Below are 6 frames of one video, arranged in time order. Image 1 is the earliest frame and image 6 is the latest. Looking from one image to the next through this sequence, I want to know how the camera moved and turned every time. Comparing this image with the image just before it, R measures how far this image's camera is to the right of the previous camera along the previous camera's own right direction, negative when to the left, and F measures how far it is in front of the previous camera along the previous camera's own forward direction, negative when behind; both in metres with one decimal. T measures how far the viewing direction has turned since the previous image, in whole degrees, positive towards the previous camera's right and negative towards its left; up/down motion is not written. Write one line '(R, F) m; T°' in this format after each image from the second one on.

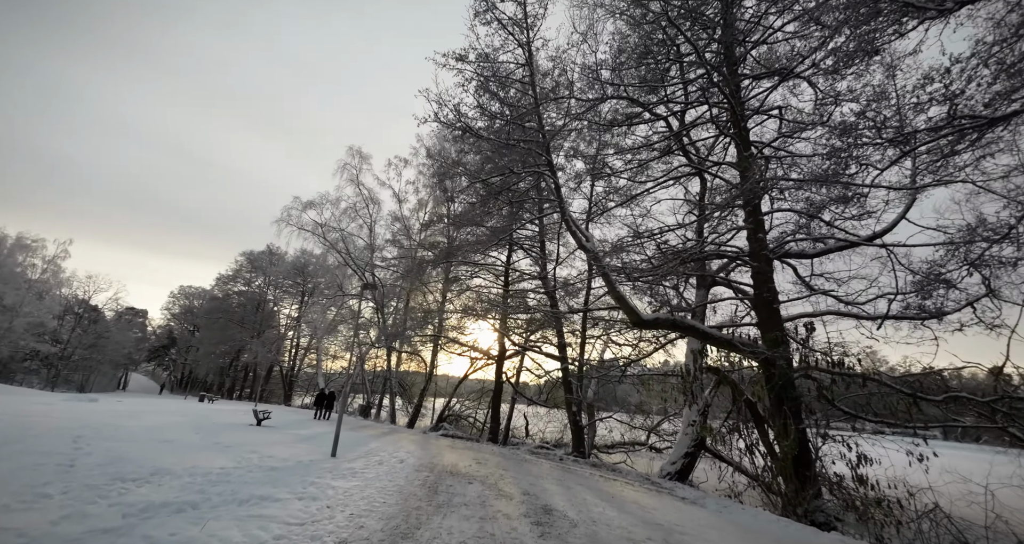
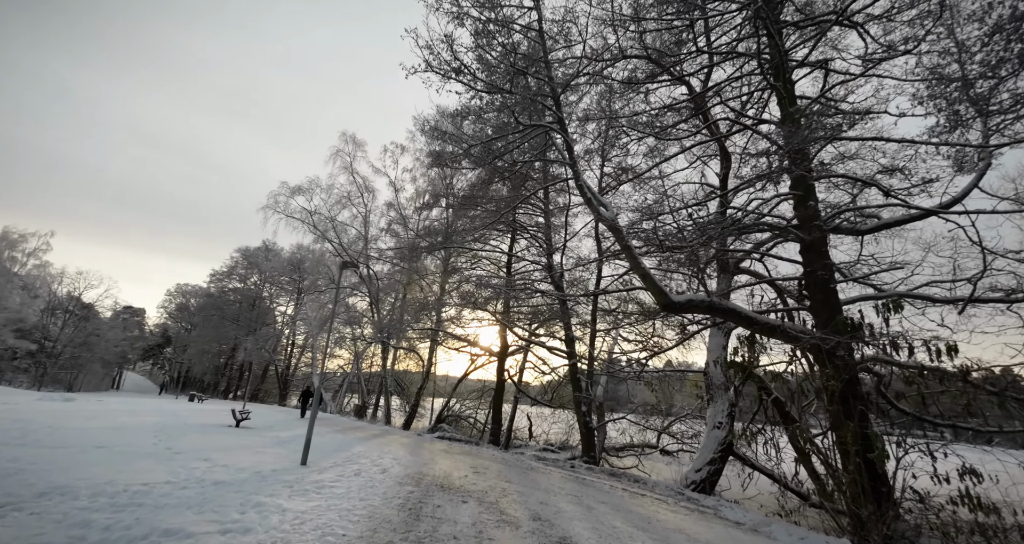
(0.0, +1.3) m; 0°
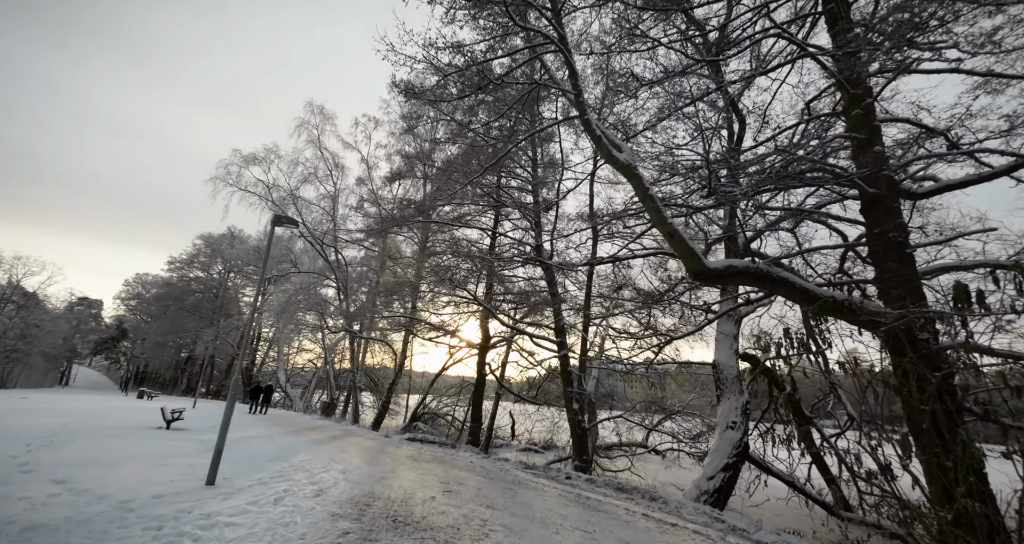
(-0.1, +1.7) m; +2°
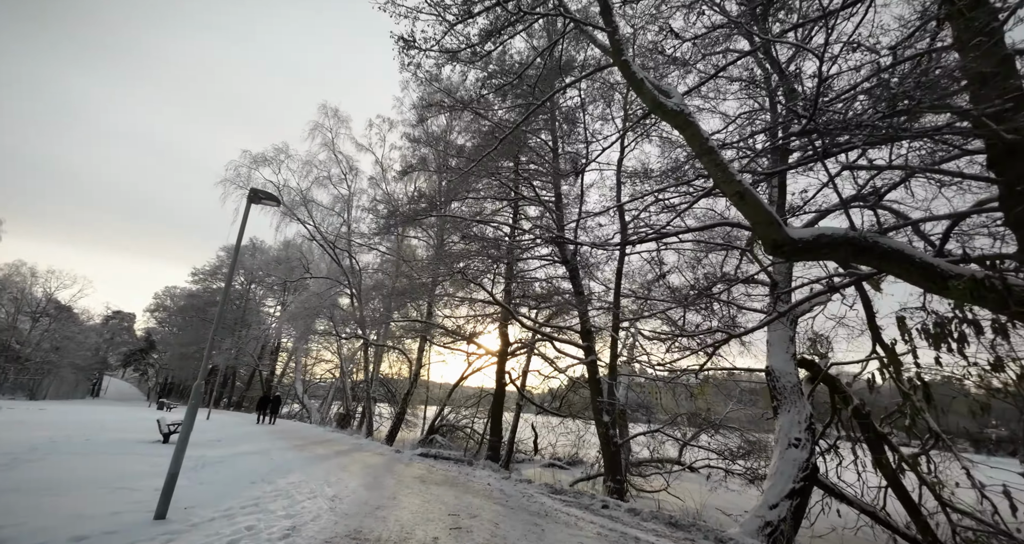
(0.0, +1.1) m; -2°
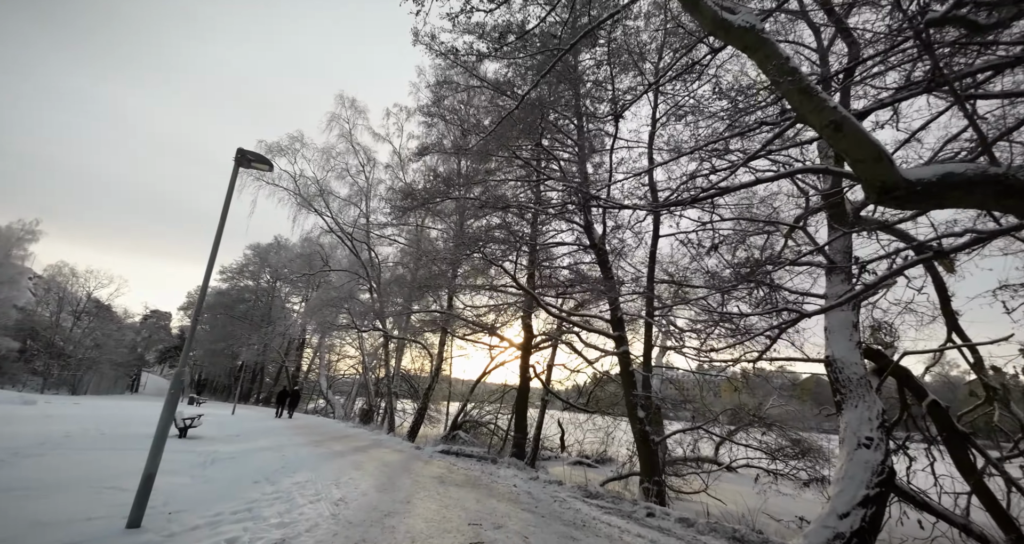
(0.0, +0.7) m; -3°
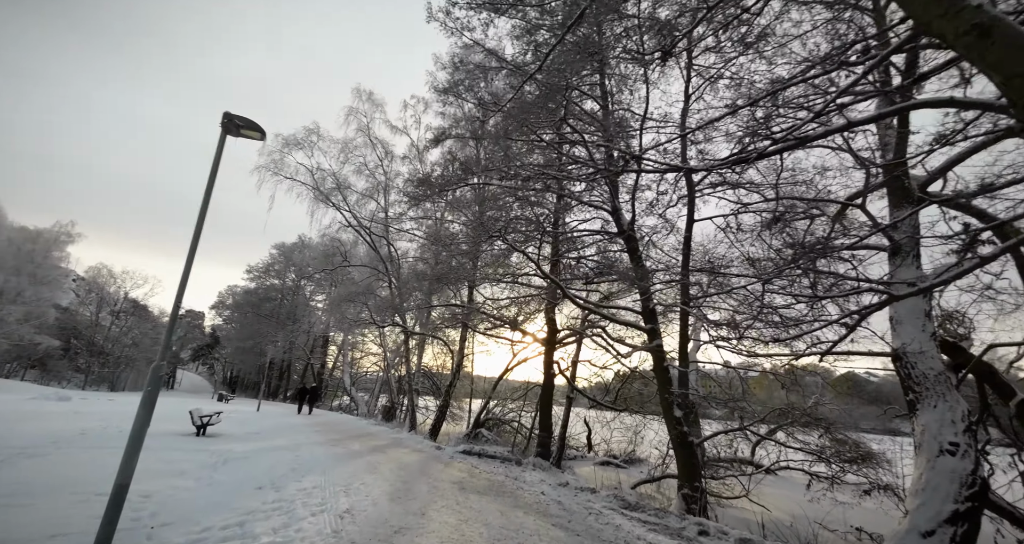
(0.0, +0.6) m; -3°
